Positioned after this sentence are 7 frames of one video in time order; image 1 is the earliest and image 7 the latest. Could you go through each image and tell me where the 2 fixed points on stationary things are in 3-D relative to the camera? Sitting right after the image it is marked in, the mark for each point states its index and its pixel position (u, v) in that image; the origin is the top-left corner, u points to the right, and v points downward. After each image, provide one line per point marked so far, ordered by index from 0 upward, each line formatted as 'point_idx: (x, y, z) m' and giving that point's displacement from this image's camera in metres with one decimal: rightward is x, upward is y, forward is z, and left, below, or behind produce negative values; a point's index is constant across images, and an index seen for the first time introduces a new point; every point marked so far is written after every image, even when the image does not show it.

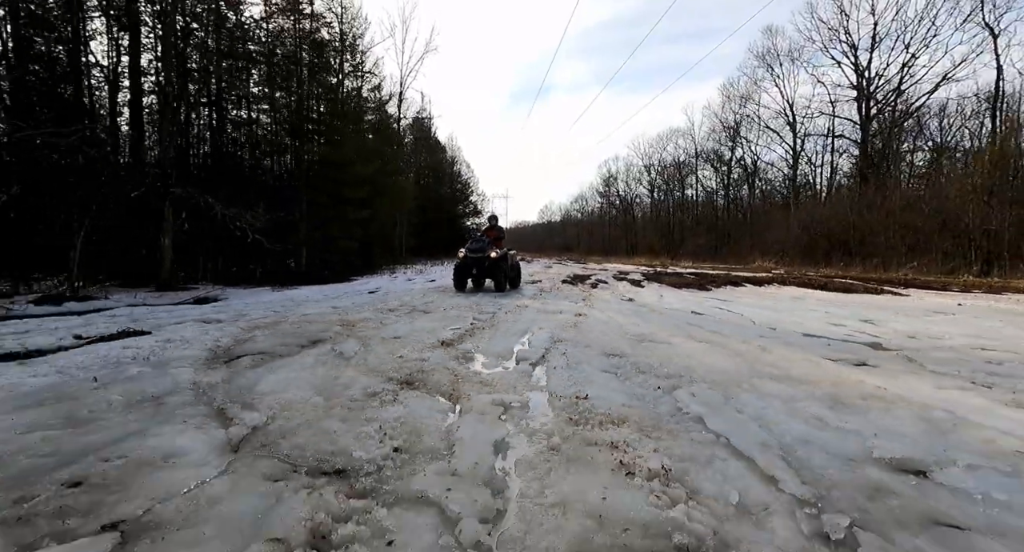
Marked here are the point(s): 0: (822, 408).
0: (+1.7, -0.7, +2.6) m
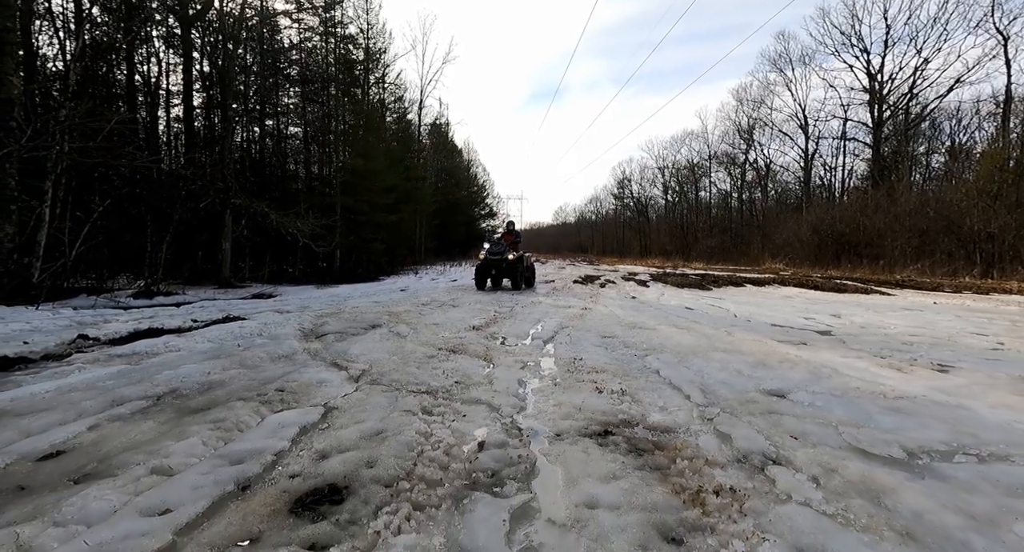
0: (+1.9, -0.7, +3.7) m
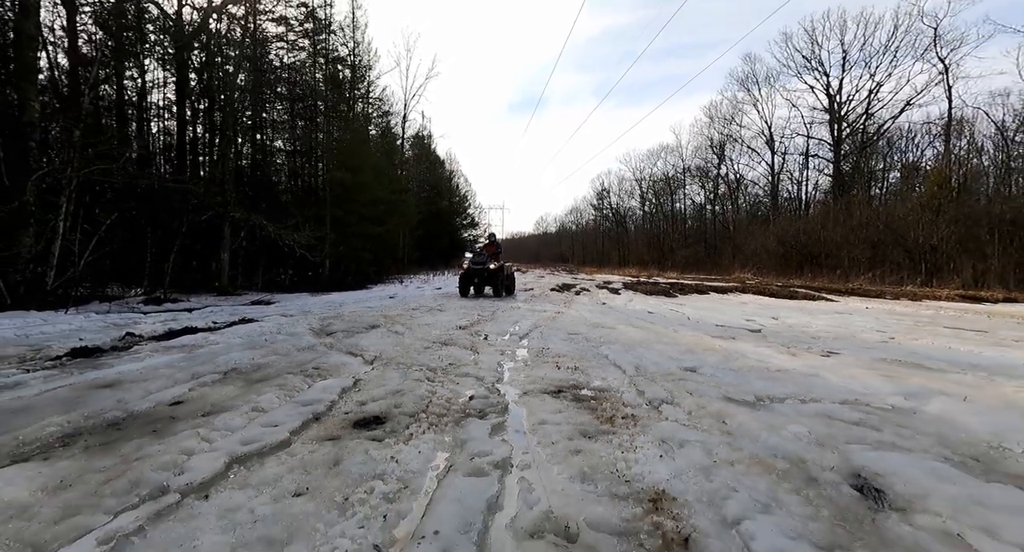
0: (+1.7, -0.8, +4.8) m
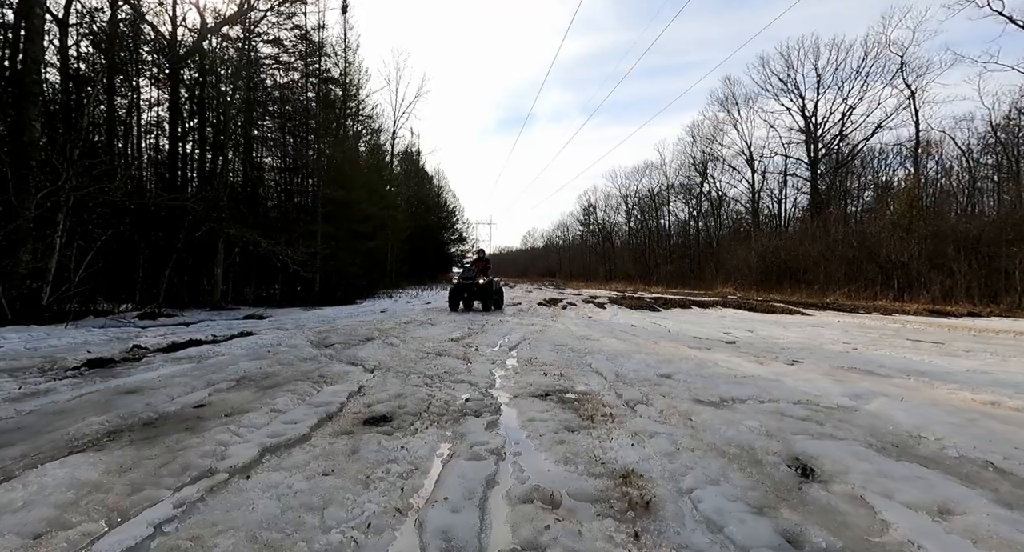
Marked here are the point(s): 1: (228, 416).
0: (+1.6, -0.9, +5.2) m
1: (-1.7, -0.9, +2.8) m
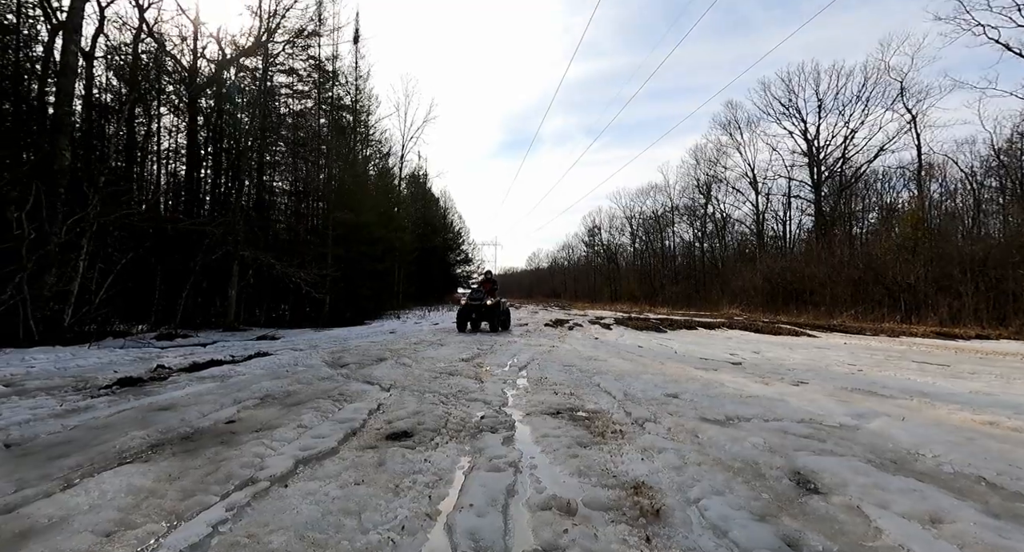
0: (+1.7, -1.2, +5.3) m
1: (-1.6, -1.0, +3.0) m
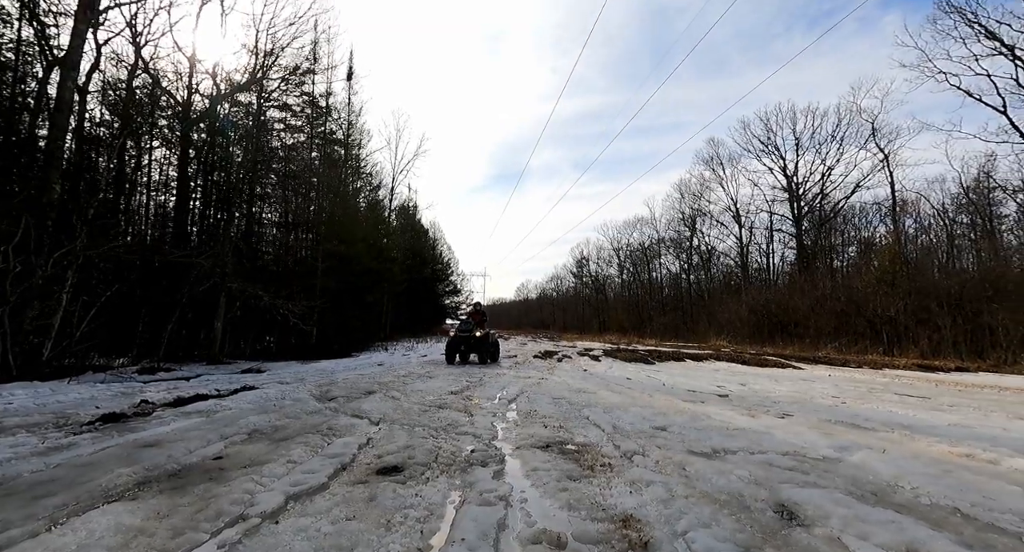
0: (+1.6, -1.6, +5.3) m
1: (-1.7, -1.2, +3.0) m
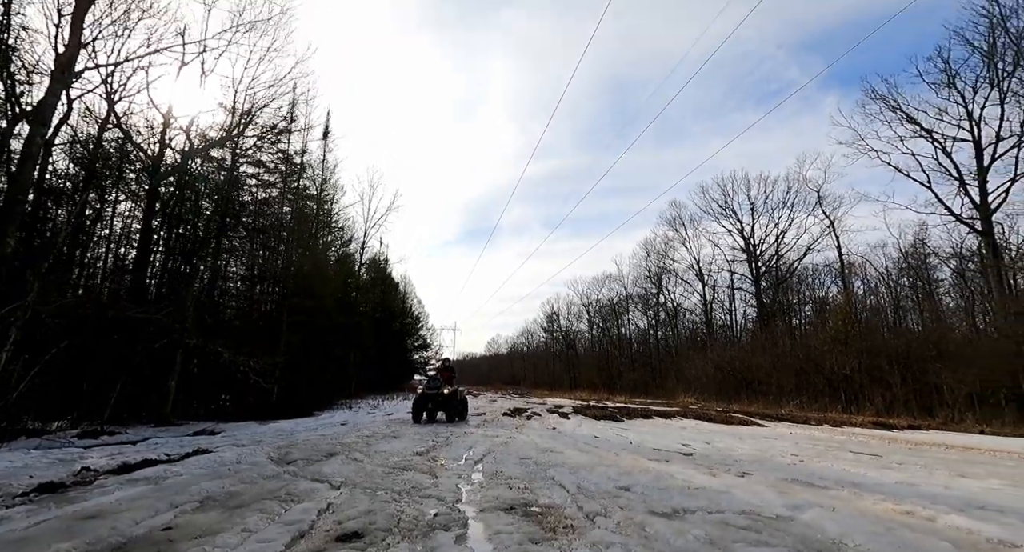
0: (+1.2, -2.3, +5.4) m
1: (-1.9, -1.6, +2.9) m
